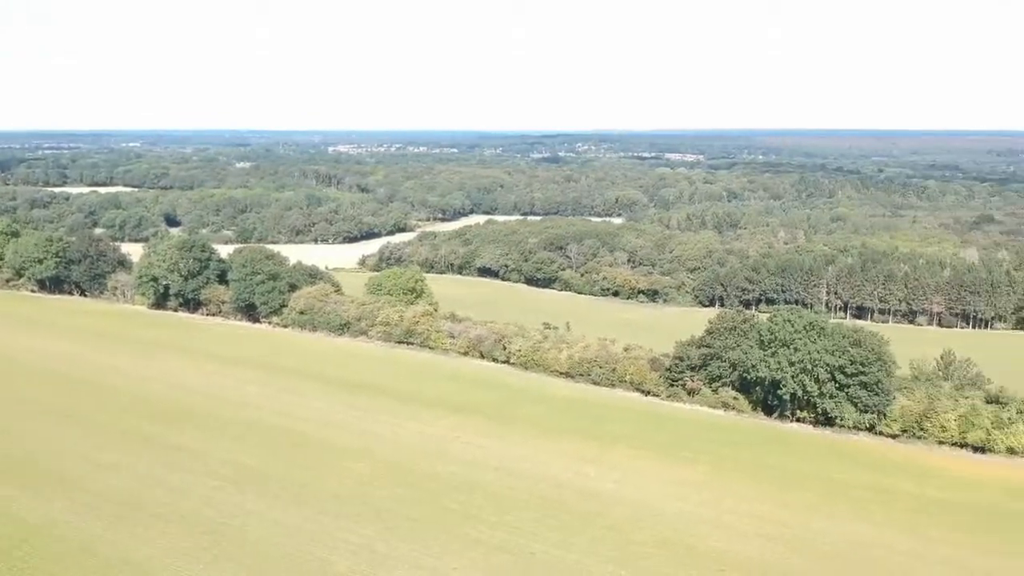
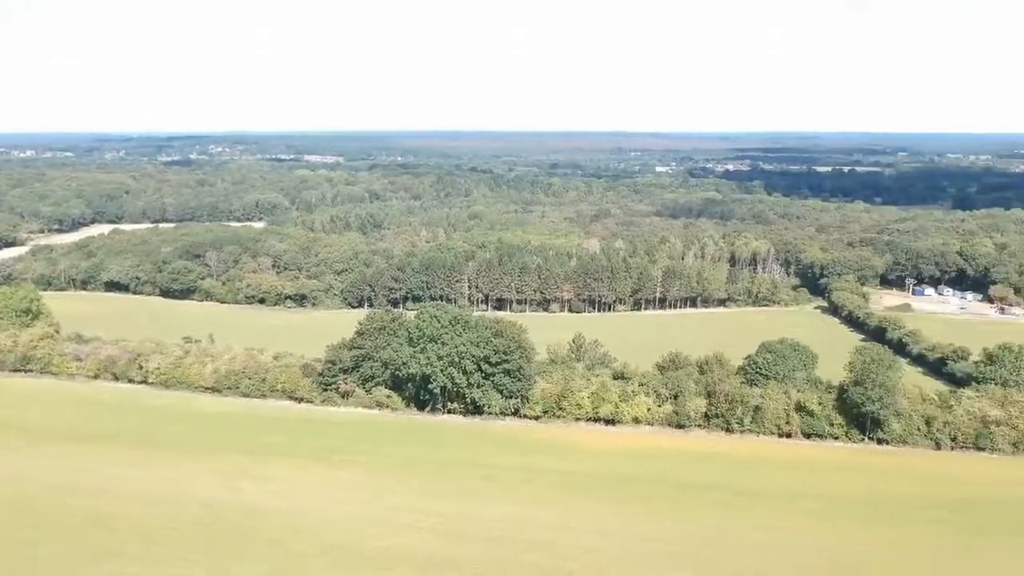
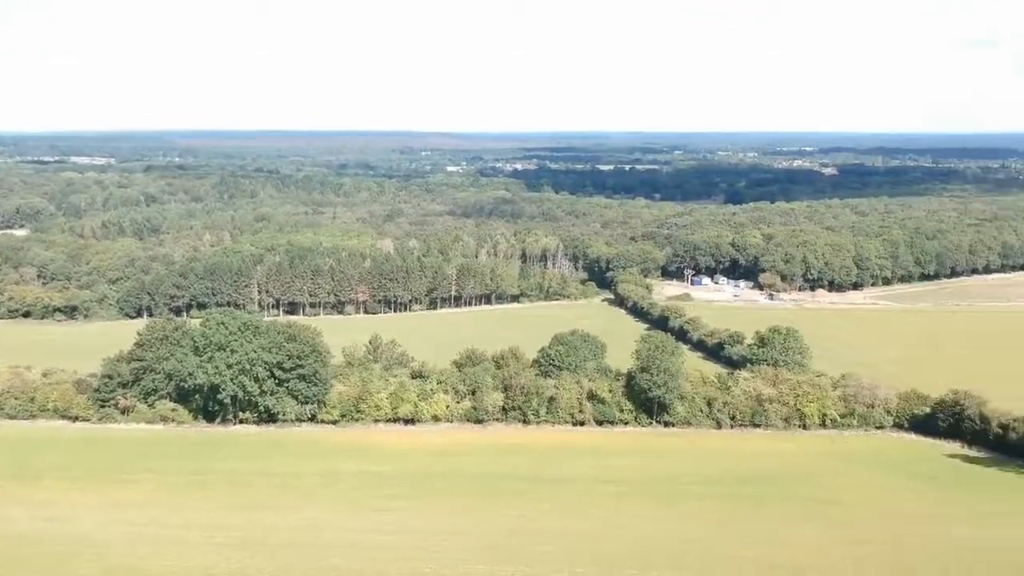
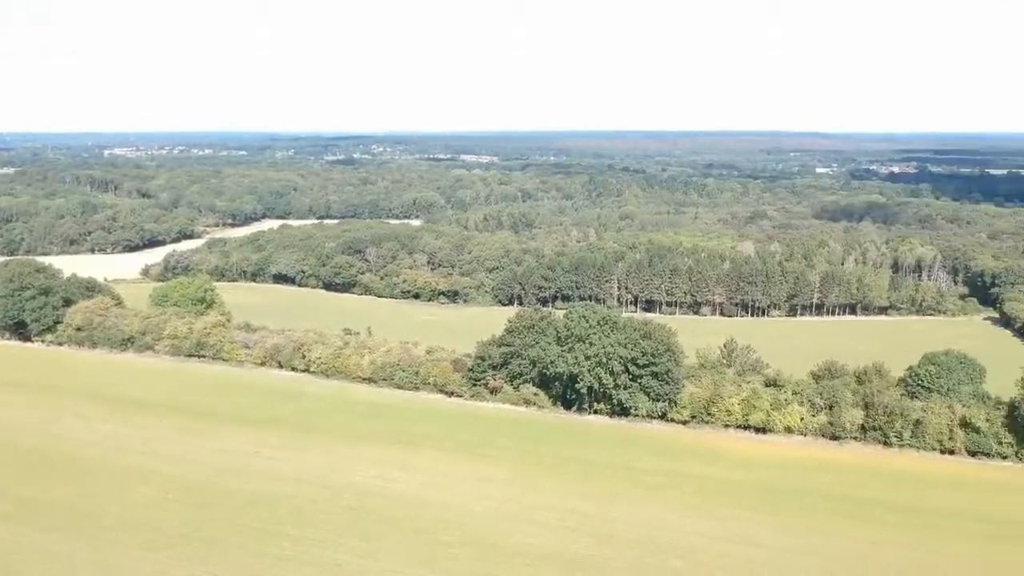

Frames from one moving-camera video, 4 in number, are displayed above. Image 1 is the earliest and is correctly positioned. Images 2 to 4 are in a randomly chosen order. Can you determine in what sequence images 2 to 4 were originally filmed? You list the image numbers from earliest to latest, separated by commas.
4, 2, 3
